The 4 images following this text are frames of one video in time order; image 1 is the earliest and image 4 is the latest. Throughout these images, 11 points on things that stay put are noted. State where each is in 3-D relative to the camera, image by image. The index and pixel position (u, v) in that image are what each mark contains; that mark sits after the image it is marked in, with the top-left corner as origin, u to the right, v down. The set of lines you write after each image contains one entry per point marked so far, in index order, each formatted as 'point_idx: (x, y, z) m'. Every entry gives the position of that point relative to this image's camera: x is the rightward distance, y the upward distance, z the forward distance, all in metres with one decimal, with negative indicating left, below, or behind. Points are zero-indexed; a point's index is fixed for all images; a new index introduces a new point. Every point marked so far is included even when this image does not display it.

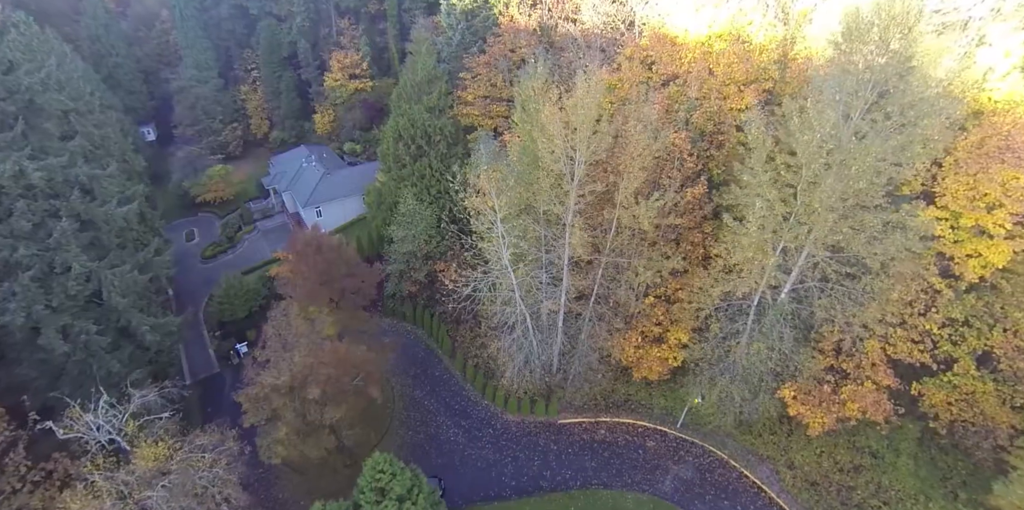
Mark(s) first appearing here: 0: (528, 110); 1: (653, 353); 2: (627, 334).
0: (+0.7, +5.1, +18.0) m
1: (+5.0, -3.4, +18.0) m
2: (+4.2, -2.8, +18.3) m
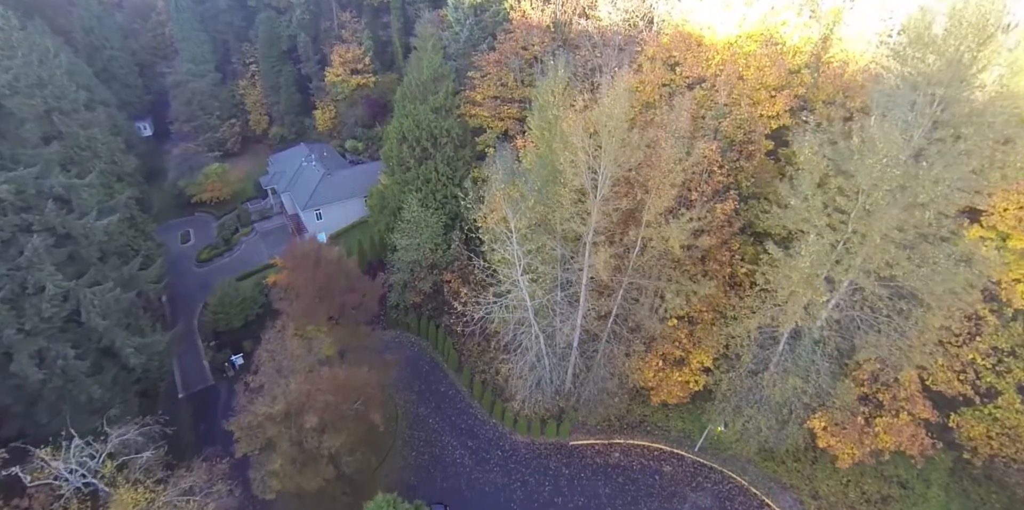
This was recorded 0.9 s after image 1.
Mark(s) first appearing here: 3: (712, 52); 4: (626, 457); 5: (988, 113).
0: (+1.2, +4.5, +16.7) m
1: (+5.4, -4.0, +16.8) m
2: (+4.6, -3.4, +17.1) m
3: (+7.1, +7.2, +17.8) m
4: (+4.4, -7.9, +19.6) m
5: (+9.4, +2.8, +9.9) m
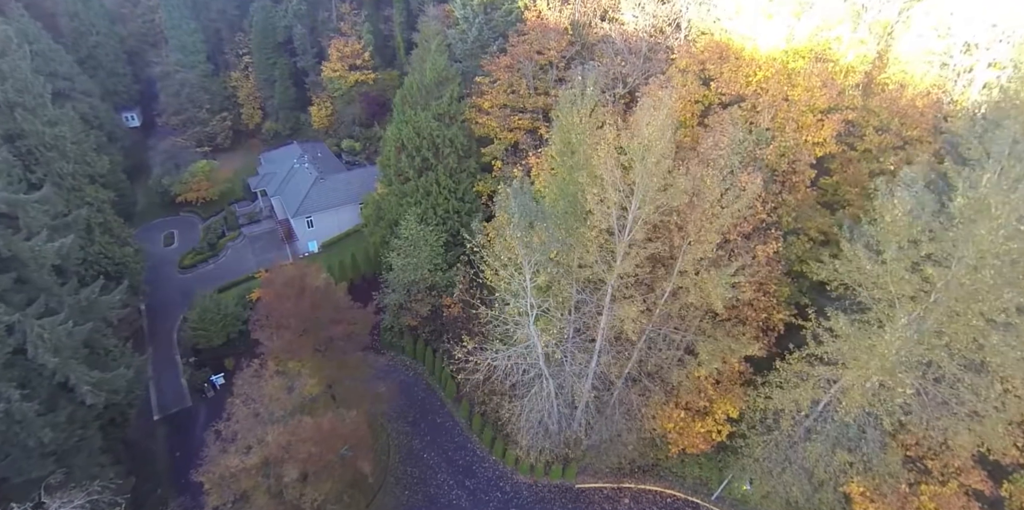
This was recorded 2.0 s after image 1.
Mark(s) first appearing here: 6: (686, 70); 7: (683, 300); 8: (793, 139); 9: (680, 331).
0: (+1.6, +3.4, +14.8) m
1: (+5.6, -5.2, +15.1) m
2: (+4.7, -4.6, +15.3) m
3: (+7.6, +6.0, +15.9) m
4: (+4.5, -9.0, +18.0) m
5: (+9.8, +1.4, +8.1) m
6: (+6.0, +6.4, +17.5) m
7: (+4.4, -1.1, +13.1) m
8: (+7.9, +3.3, +14.3) m
9: (+4.5, -2.0, +13.5) m
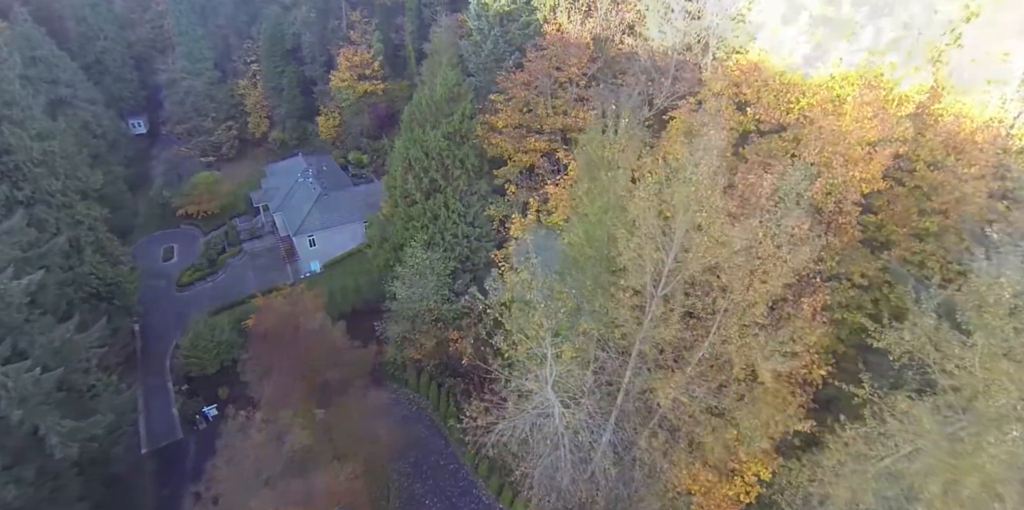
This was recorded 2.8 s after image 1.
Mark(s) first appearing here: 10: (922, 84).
0: (+2.0, +2.2, +13.4) m
1: (+5.9, -6.5, +13.6) m
2: (+5.0, -5.9, +13.8) m
3: (+8.1, +4.7, +14.4) m
4: (+4.7, -10.3, +16.4) m
5: (+10.0, +0.1, +6.5) m
6: (+6.5, +5.1, +16.0) m
7: (+4.7, -2.4, +11.6) m
8: (+8.3, +2.0, +12.7) m
9: (+4.8, -3.2, +12.0) m
10: (+11.6, +4.9, +14.4) m
